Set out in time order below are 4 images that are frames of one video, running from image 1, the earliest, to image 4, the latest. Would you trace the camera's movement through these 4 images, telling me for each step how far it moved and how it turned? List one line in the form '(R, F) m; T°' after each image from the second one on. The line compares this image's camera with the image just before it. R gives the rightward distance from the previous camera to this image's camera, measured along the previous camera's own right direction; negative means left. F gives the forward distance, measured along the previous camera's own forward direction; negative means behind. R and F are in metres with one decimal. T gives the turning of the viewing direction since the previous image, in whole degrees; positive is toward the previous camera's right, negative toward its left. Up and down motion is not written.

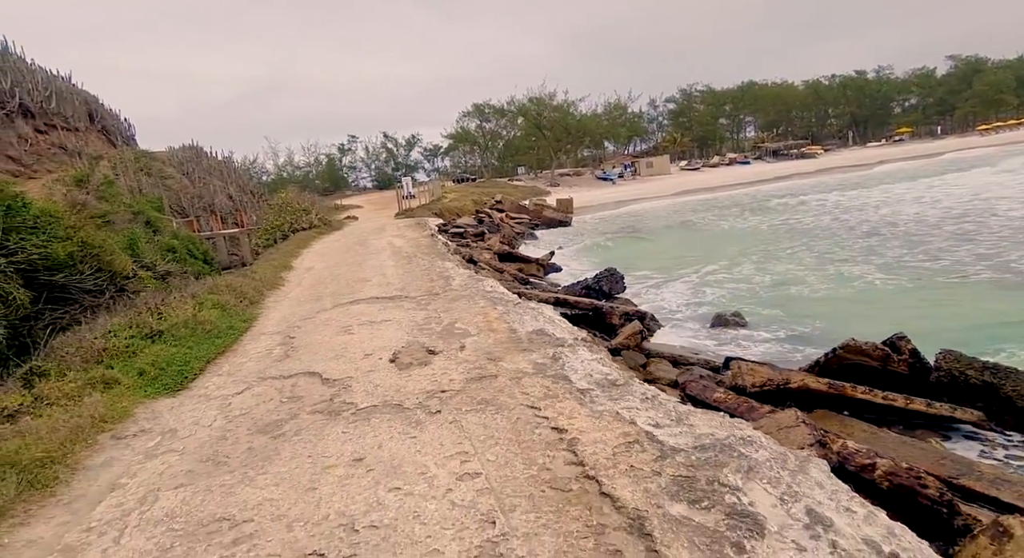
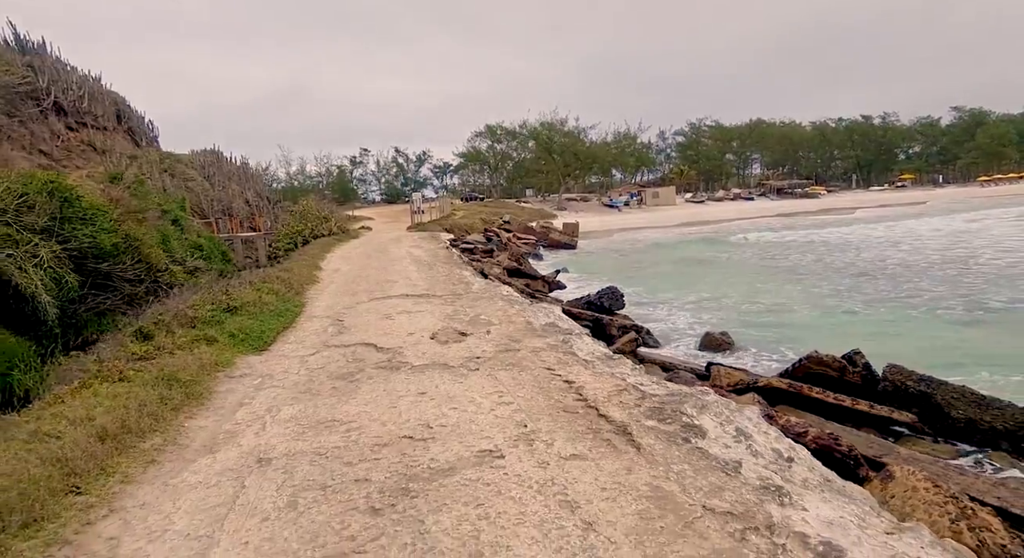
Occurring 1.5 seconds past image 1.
(-0.2, -1.3) m; 0°
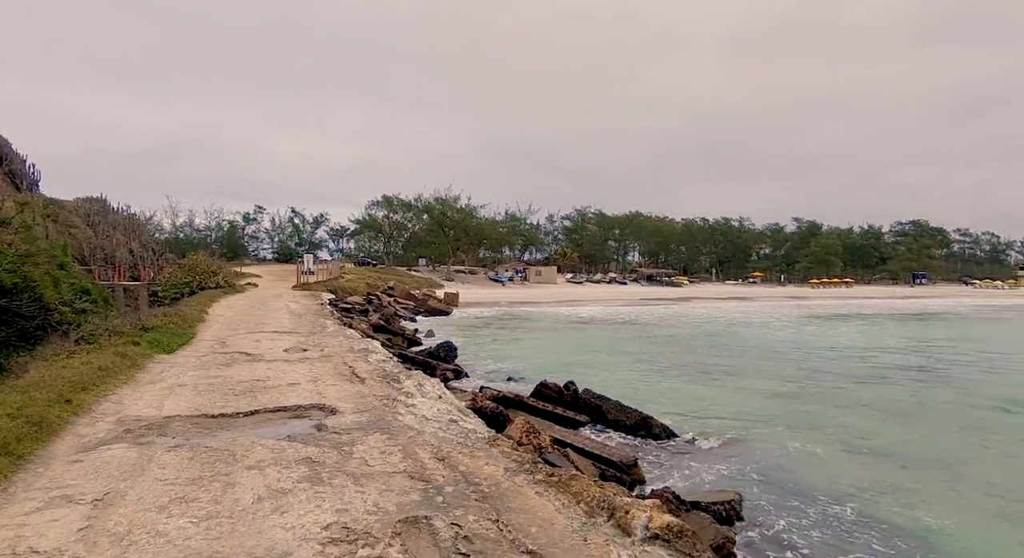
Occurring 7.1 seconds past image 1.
(+1.3, -4.6) m; +10°
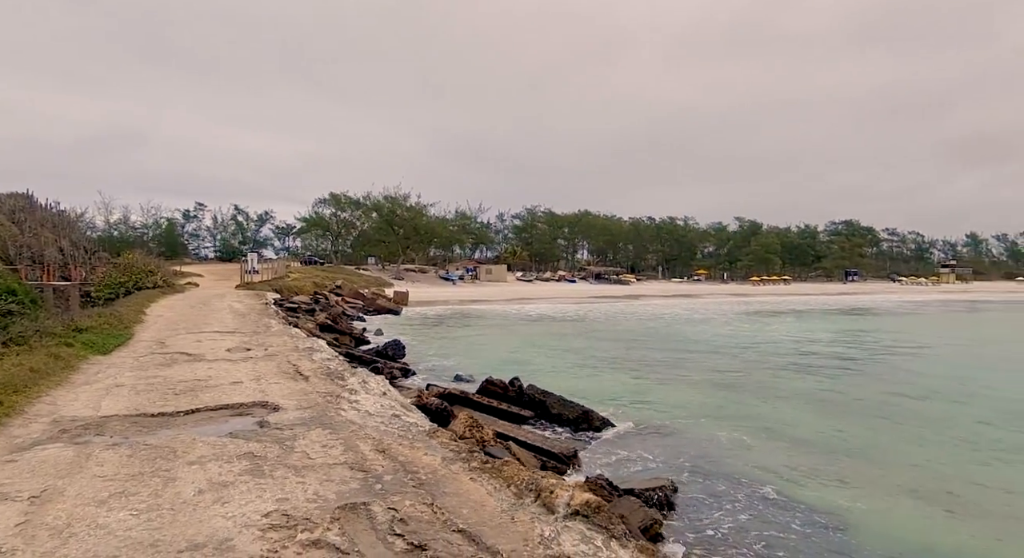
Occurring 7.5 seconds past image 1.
(+0.2, -0.3) m; +5°
